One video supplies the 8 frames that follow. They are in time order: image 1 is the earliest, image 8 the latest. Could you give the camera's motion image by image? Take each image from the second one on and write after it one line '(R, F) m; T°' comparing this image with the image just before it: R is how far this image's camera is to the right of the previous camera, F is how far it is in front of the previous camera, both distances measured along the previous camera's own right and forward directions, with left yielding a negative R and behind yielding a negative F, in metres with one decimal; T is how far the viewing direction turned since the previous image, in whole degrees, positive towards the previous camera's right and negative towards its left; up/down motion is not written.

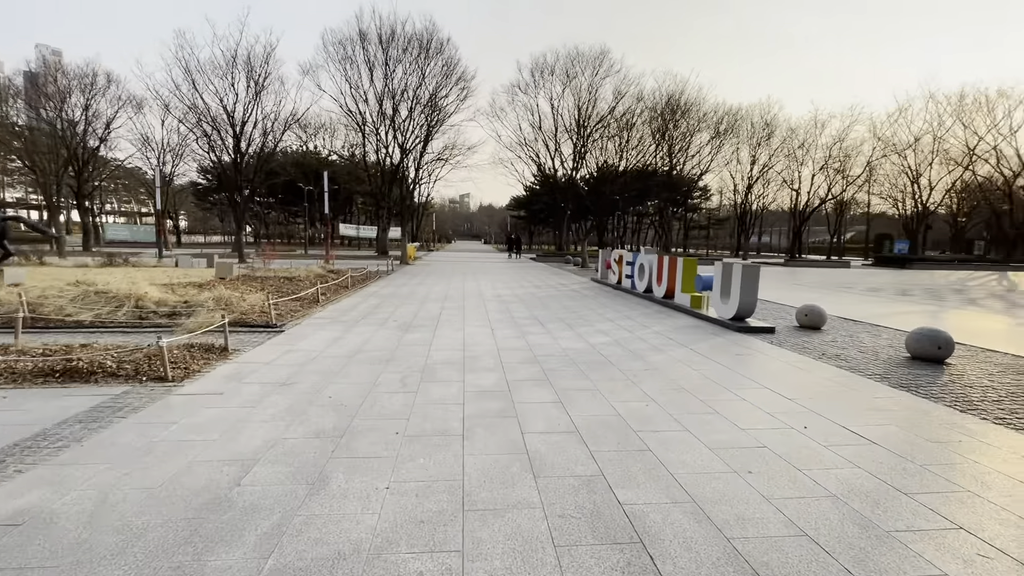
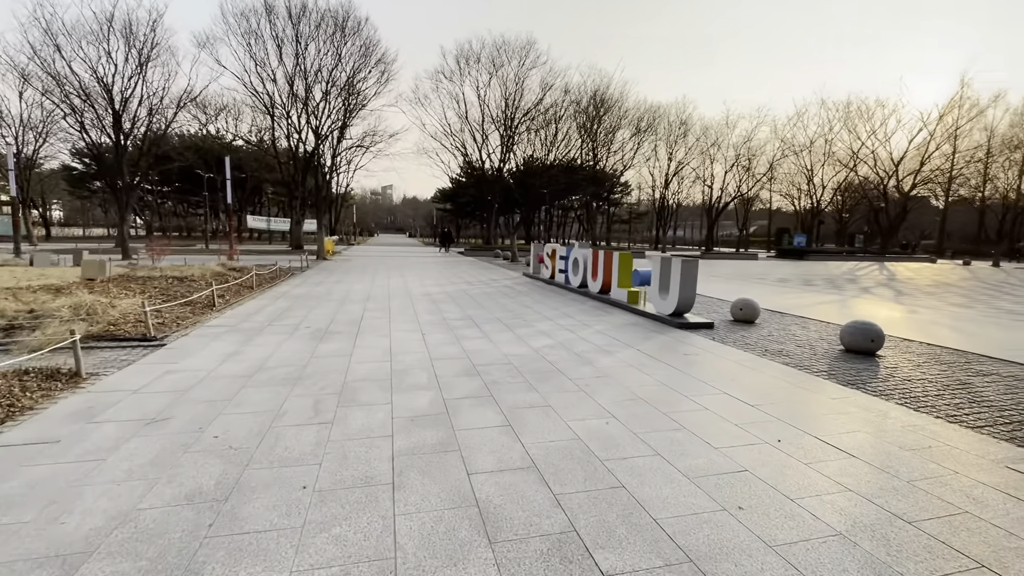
(-0.1, +0.8) m; +9°
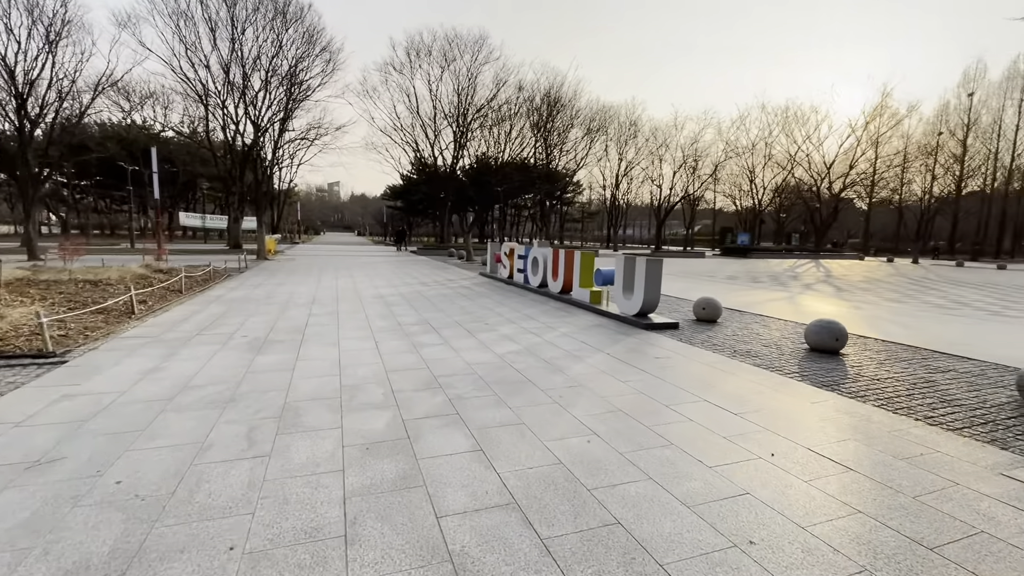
(-0.1, +0.5) m; +6°
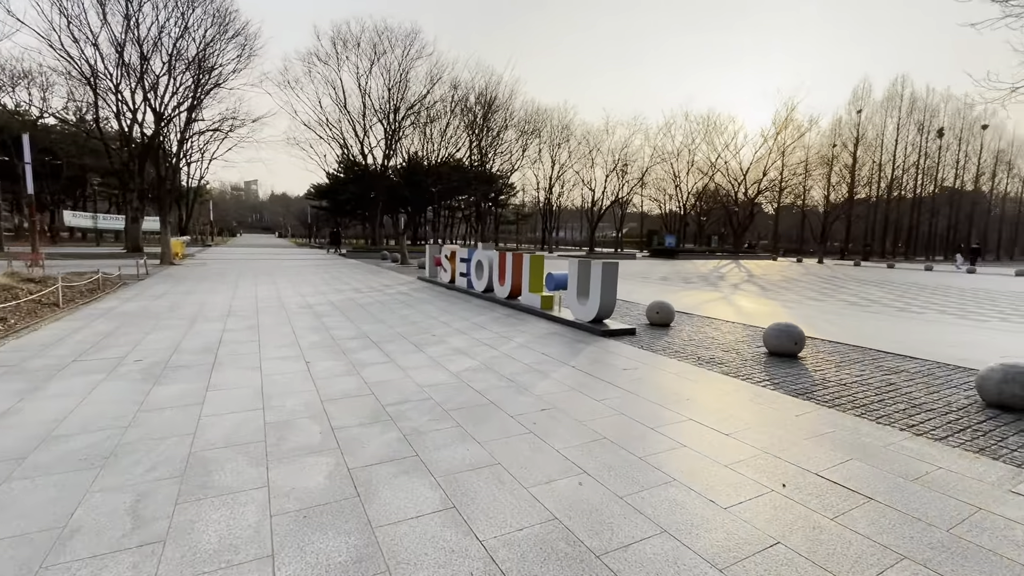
(-0.3, +0.7) m; +8°
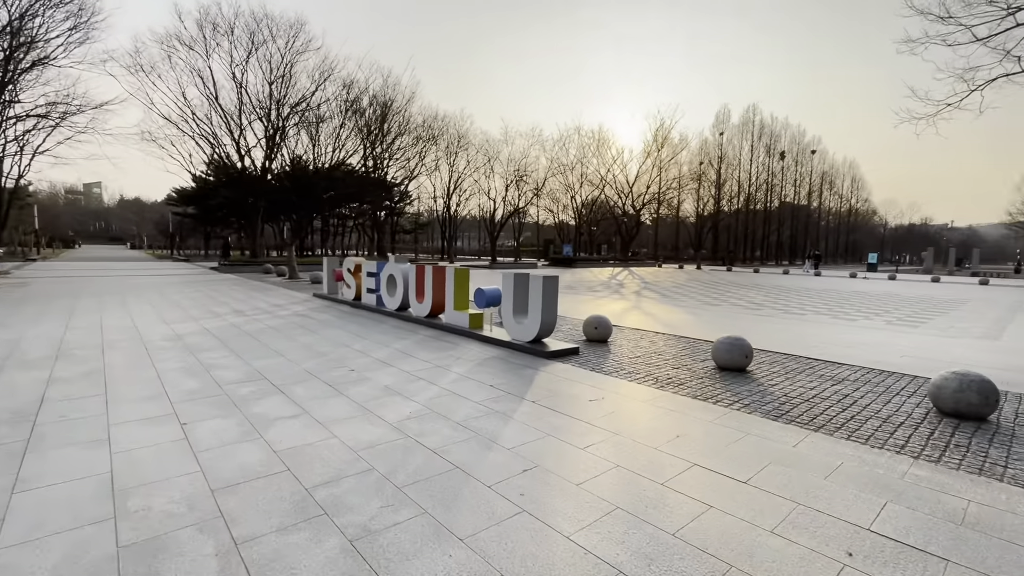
(-0.5, +1.0) m; +13°
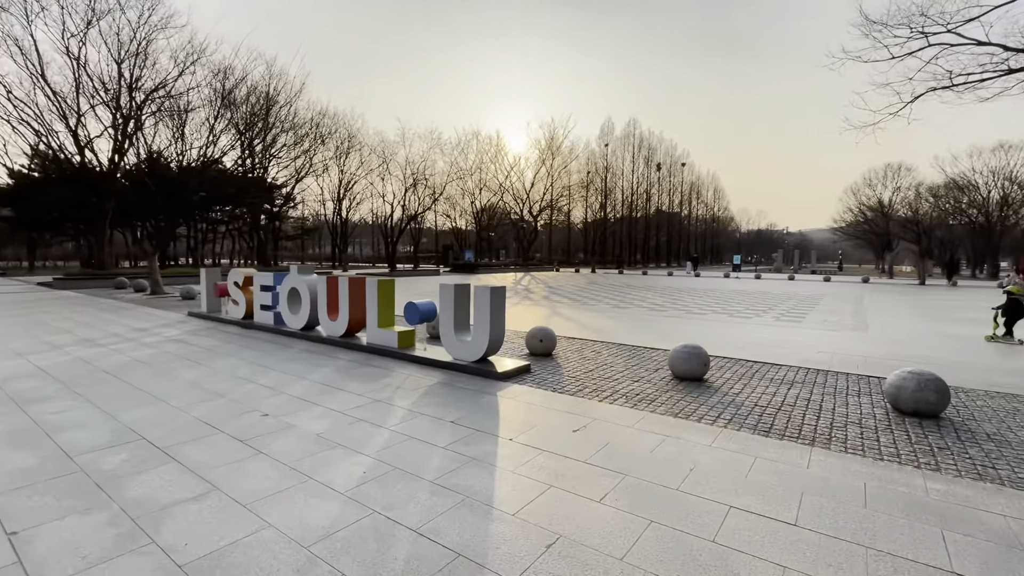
(-0.7, +0.9) m; +13°
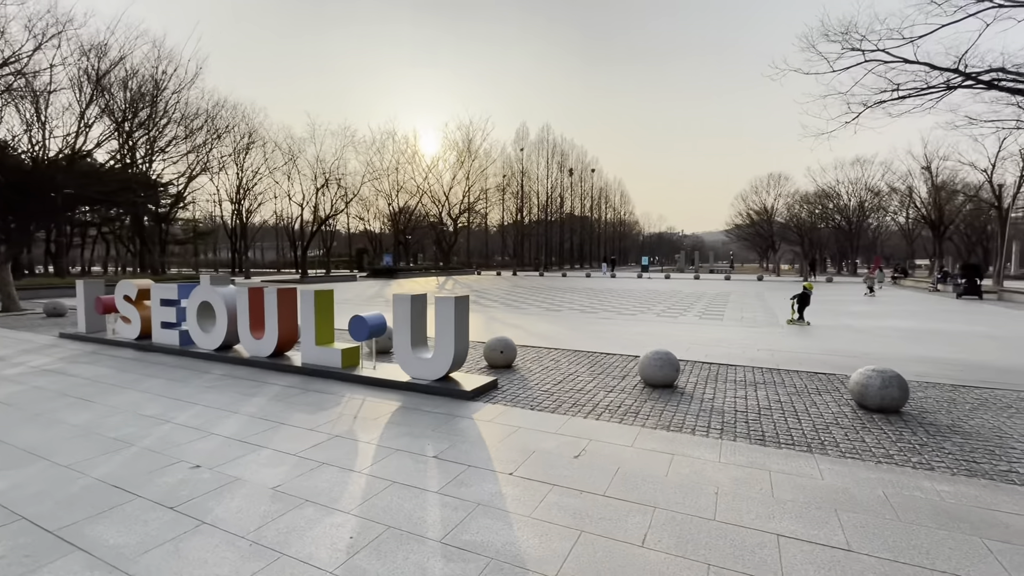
(-0.6, +0.6) m; +10°
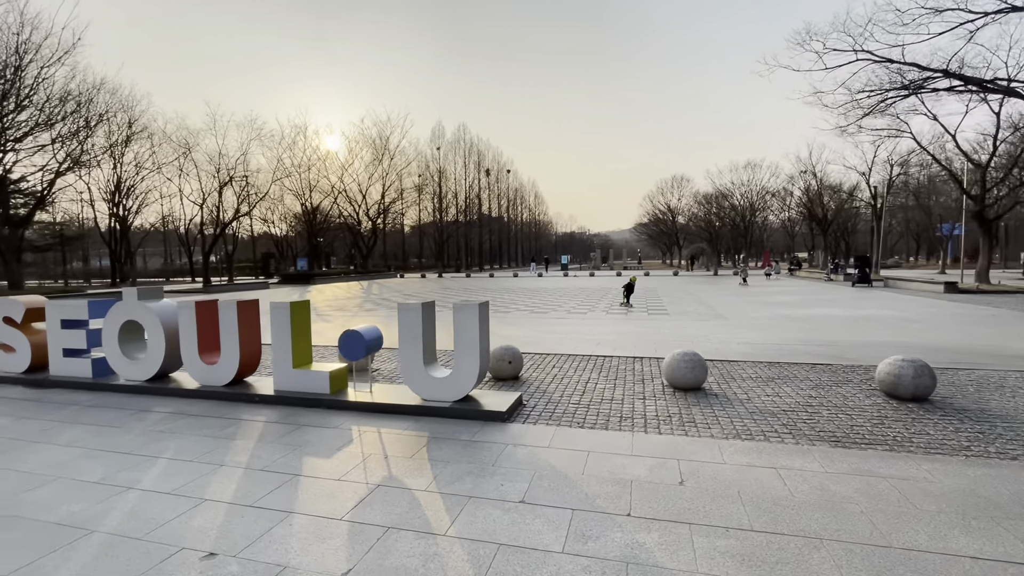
(-1.3, +0.8) m; +10°
